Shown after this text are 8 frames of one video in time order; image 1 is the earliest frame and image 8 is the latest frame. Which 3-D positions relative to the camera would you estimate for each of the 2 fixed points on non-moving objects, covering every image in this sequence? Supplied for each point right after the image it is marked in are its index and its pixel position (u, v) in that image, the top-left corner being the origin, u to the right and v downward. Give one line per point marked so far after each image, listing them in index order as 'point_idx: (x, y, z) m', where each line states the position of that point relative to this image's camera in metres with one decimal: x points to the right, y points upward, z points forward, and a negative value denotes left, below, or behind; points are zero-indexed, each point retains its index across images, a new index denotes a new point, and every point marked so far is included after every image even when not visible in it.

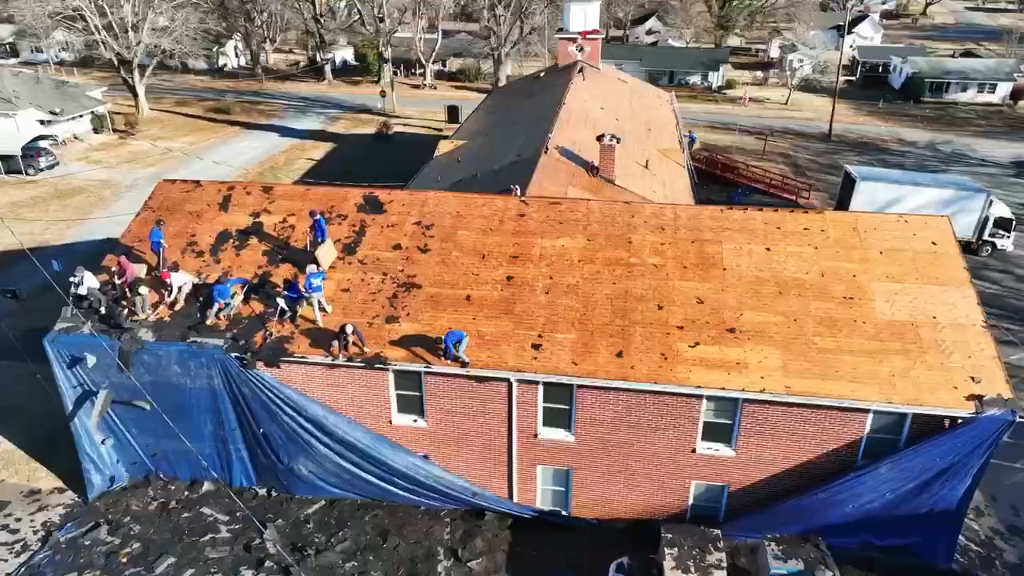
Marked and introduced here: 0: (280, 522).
0: (-5.4, -5.5, +16.5) m
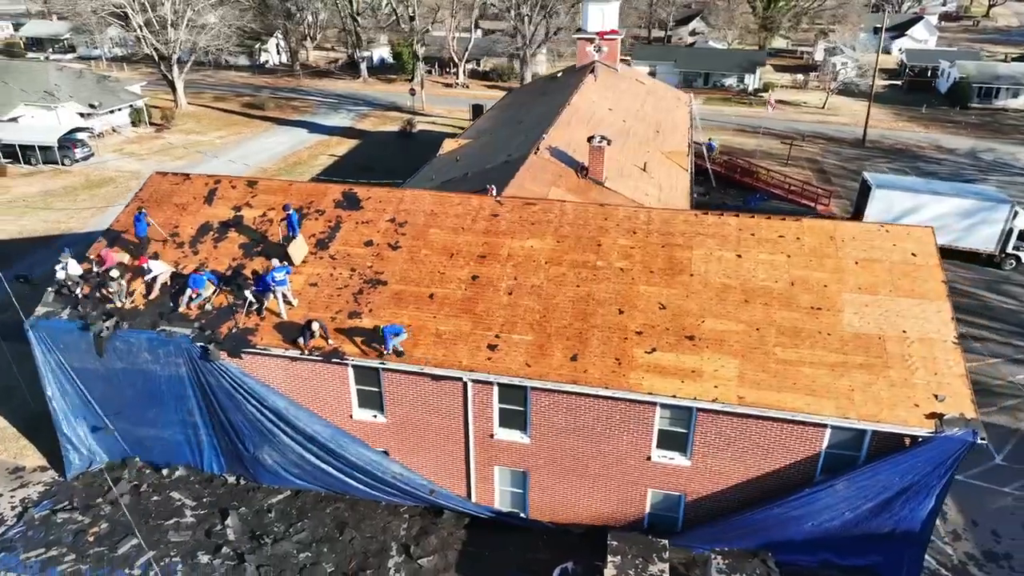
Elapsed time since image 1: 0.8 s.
0: (-6.4, -5.3, +16.9) m
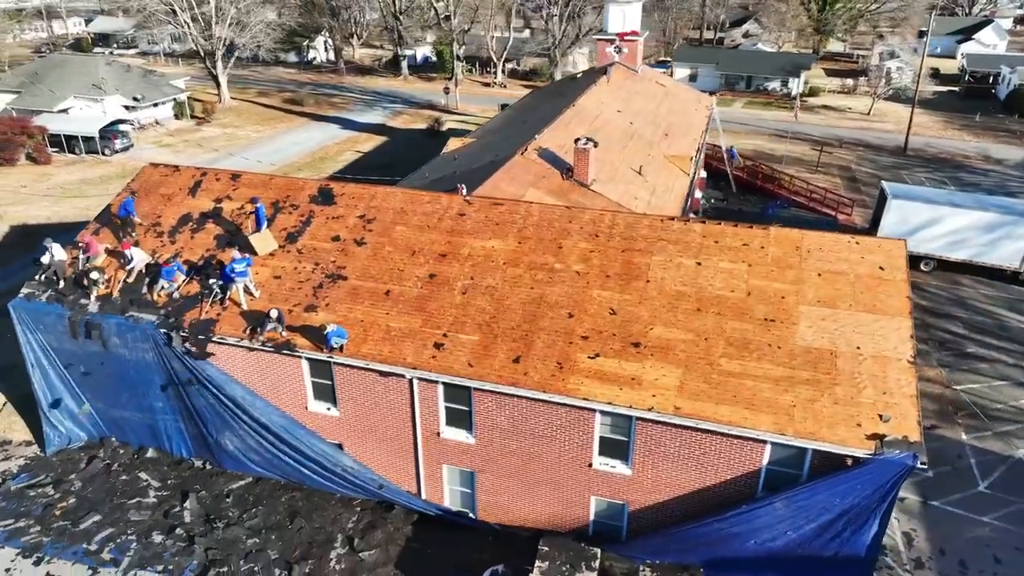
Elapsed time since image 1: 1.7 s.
0: (-7.6, -5.1, +17.4) m
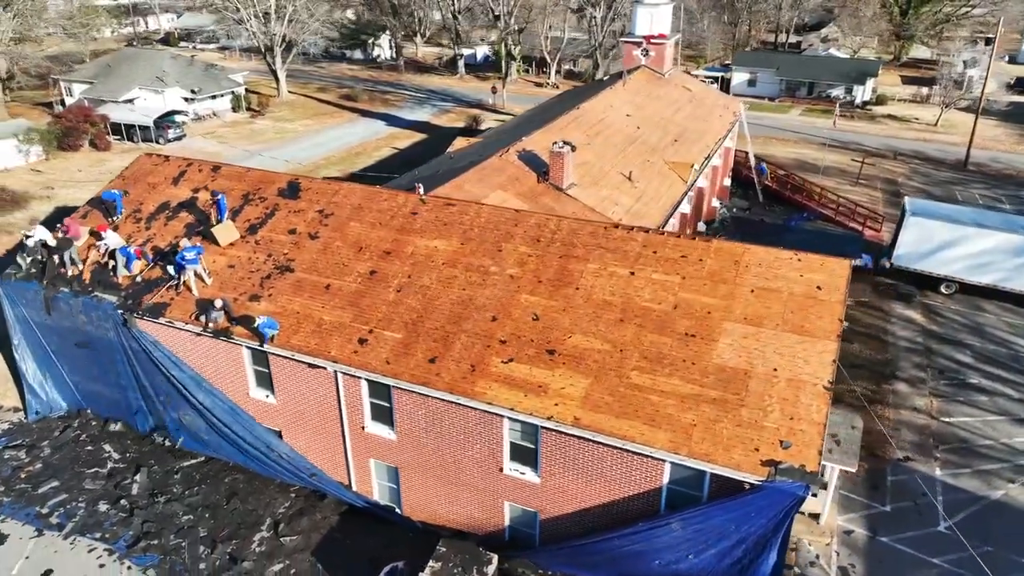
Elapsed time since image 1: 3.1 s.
0: (-9.2, -4.7, +18.2) m
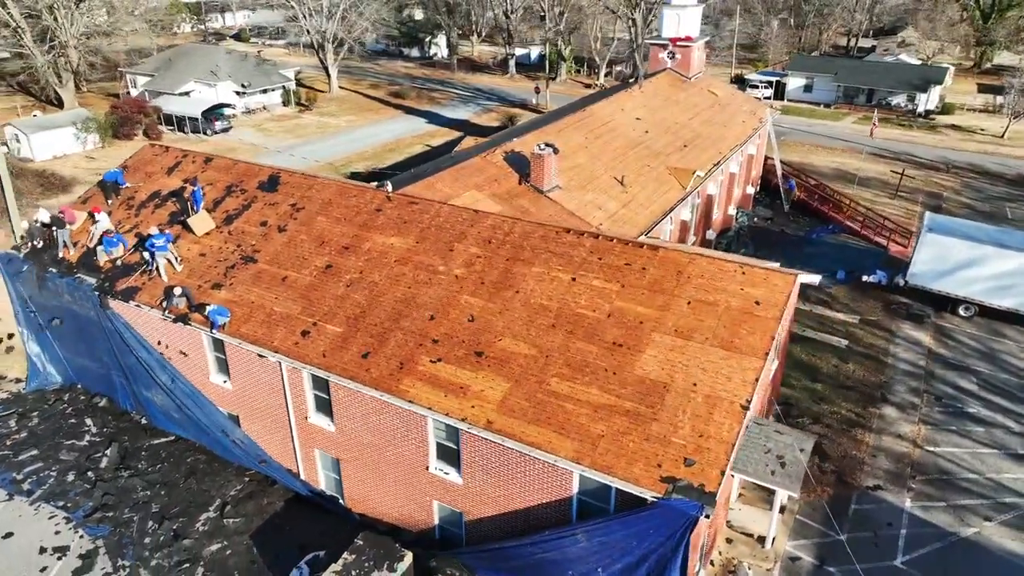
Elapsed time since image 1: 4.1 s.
0: (-10.5, -4.2, +19.1) m
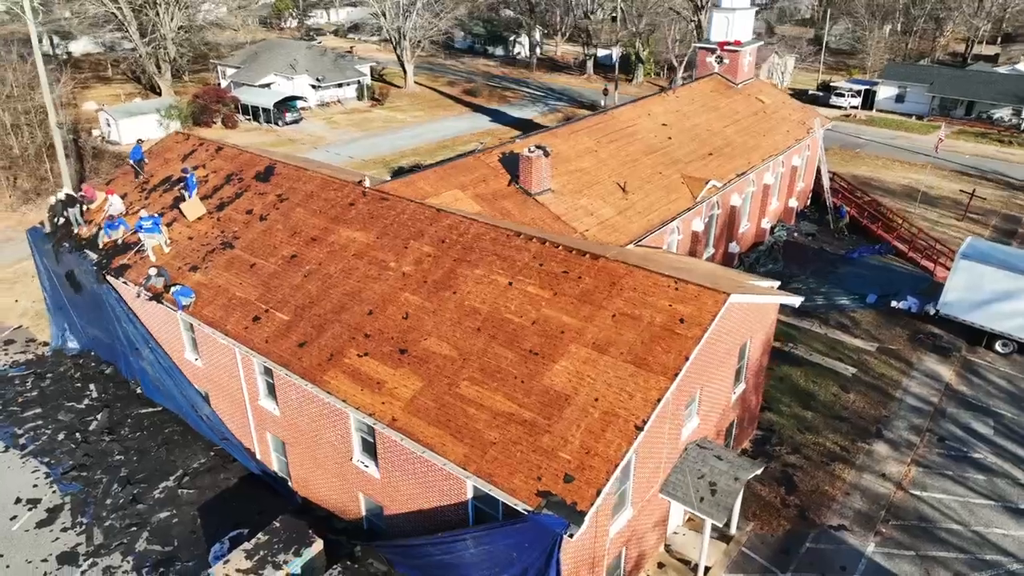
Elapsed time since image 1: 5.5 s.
0: (-11.5, -3.6, +20.5) m
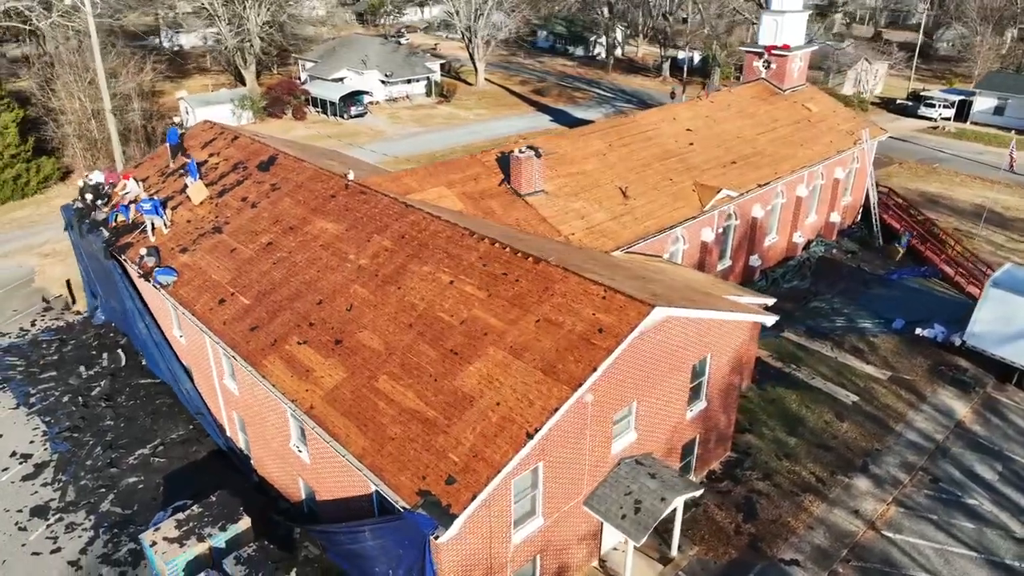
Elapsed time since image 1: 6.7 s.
0: (-12.2, -2.8, +22.0) m
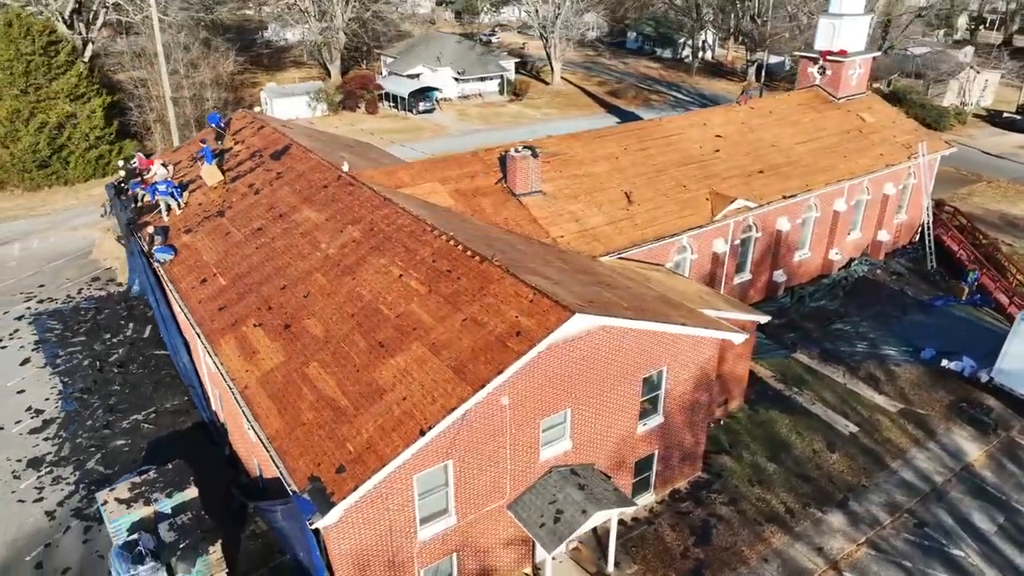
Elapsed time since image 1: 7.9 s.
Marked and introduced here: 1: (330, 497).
0: (-12.5, -2.0, +23.5) m
1: (-2.9, -3.4, +11.3) m
